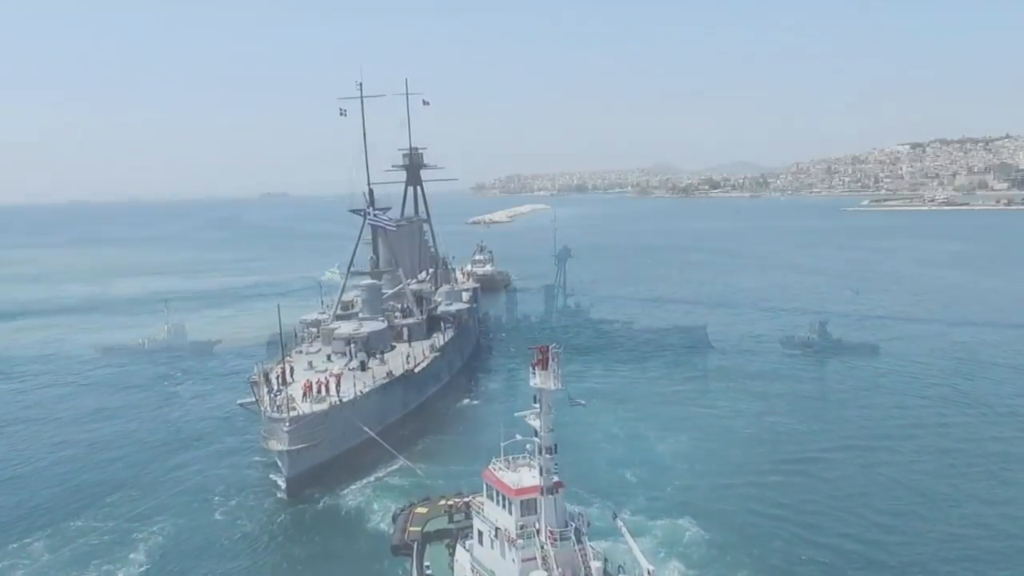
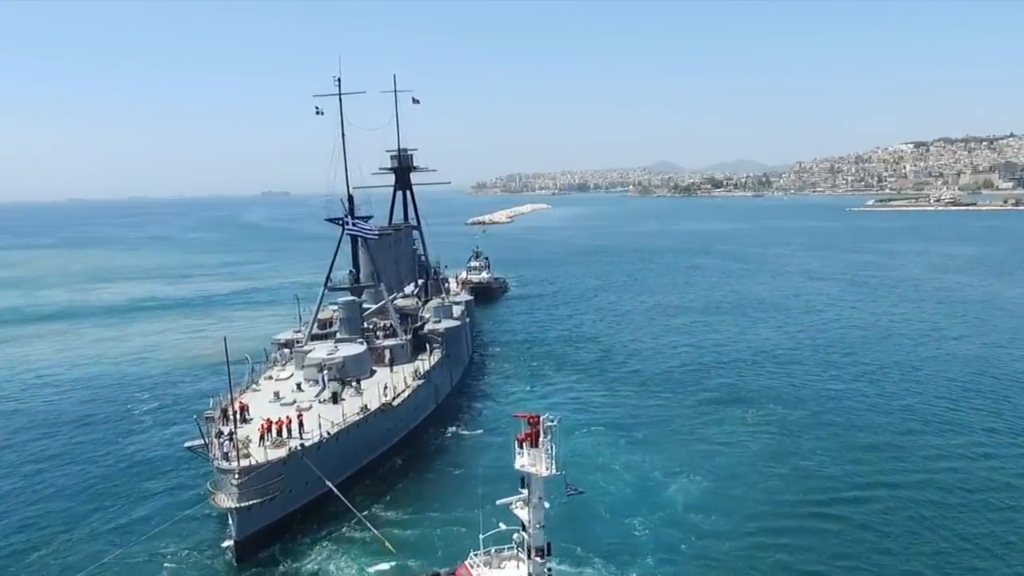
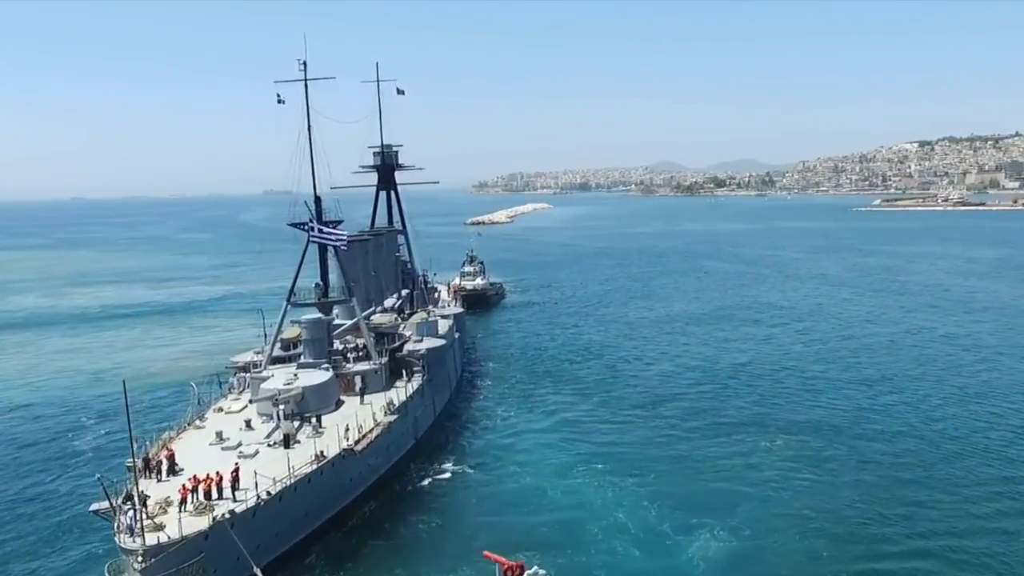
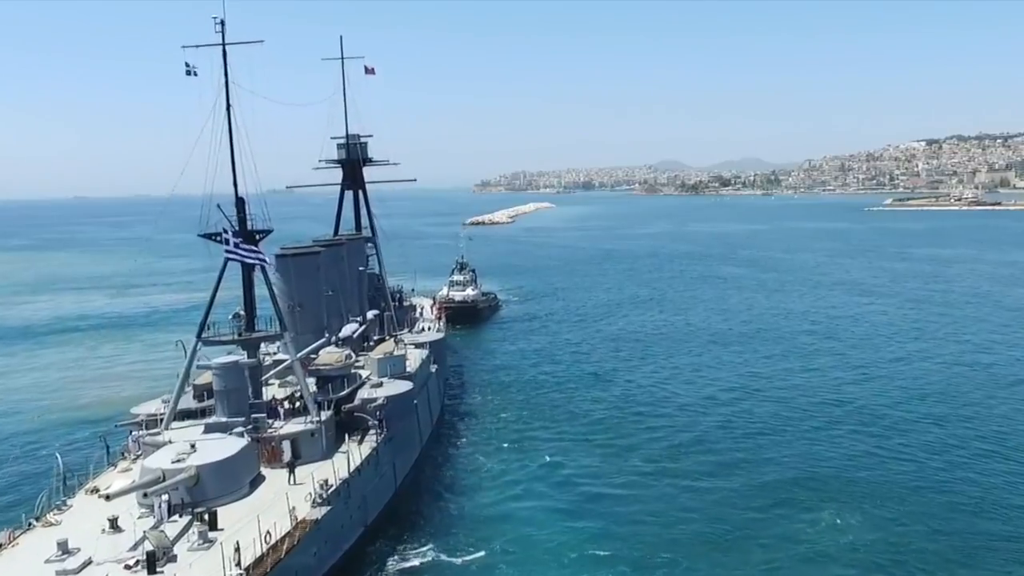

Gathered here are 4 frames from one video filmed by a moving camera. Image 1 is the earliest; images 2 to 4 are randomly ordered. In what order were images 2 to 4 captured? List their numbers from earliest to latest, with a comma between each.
2, 3, 4
